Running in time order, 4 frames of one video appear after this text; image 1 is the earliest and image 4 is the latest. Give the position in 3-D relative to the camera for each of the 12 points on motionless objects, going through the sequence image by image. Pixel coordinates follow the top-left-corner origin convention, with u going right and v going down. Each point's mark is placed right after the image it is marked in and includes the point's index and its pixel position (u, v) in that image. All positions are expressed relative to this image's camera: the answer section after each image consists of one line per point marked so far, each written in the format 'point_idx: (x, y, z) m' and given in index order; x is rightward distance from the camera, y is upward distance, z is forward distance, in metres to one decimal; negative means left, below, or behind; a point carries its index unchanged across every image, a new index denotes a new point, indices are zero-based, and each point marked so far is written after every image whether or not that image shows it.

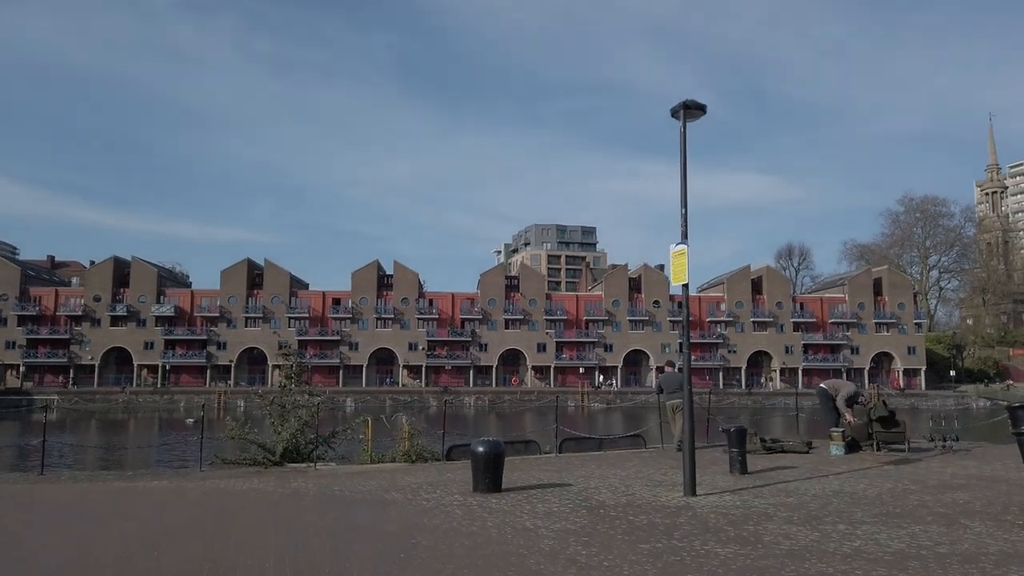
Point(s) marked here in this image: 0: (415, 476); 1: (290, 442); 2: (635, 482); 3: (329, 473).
0: (-1.6, -3.2, +12.4) m
1: (-4.6, -3.2, +15.2) m
2: (+1.9, -2.9, +11.2) m
3: (-3.3, -3.4, +13.5) m
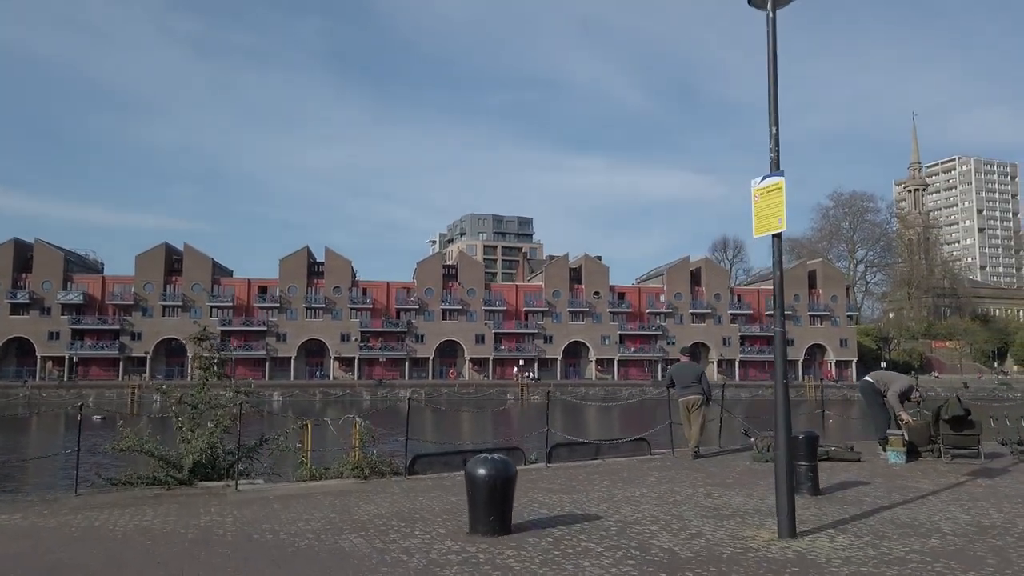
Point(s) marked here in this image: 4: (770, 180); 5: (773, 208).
0: (-1.7, -2.7, +9.2) m
1: (-4.9, -2.6, +11.7) m
2: (+1.9, -2.5, +8.3) m
3: (-3.5, -2.9, +10.1) m
4: (+2.4, +1.0, +7.0) m
5: (+2.5, +0.7, +7.0) m
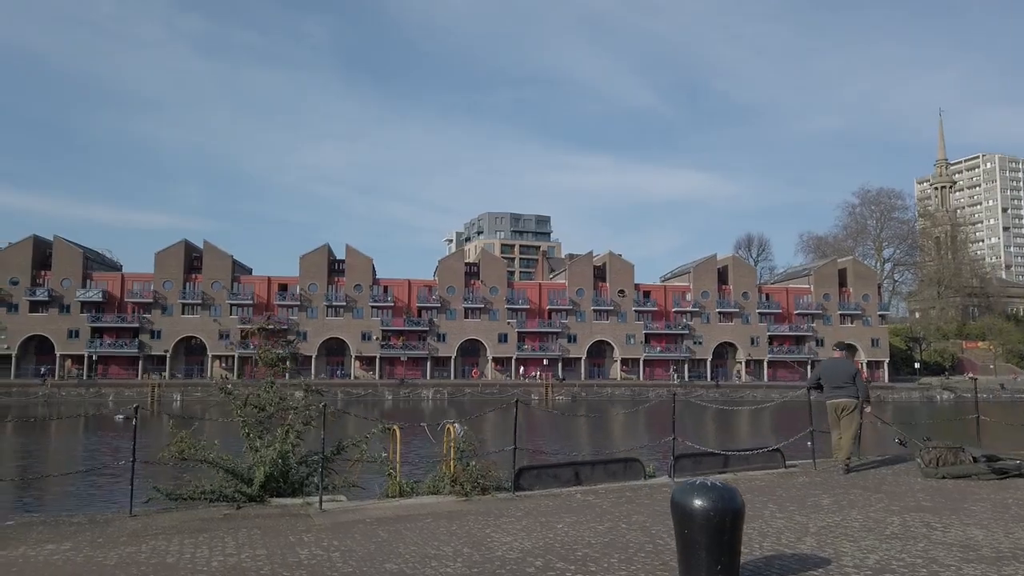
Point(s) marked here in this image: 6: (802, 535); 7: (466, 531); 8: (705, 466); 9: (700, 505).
0: (0.0, -2.4, +7.3) m
1: (-3.2, -2.4, +9.9) m
2: (+3.5, -2.2, +6.4) m
3: (-1.8, -2.6, +8.3) m
4: (+4.1, +1.3, +5.1) m
5: (+4.1, +1.0, +5.1) m
6: (+2.8, -2.3, +7.1) m
7: (-0.5, -2.5, +7.7) m
8: (+2.9, -2.7, +11.1) m
9: (+1.4, -1.5, +5.2) m
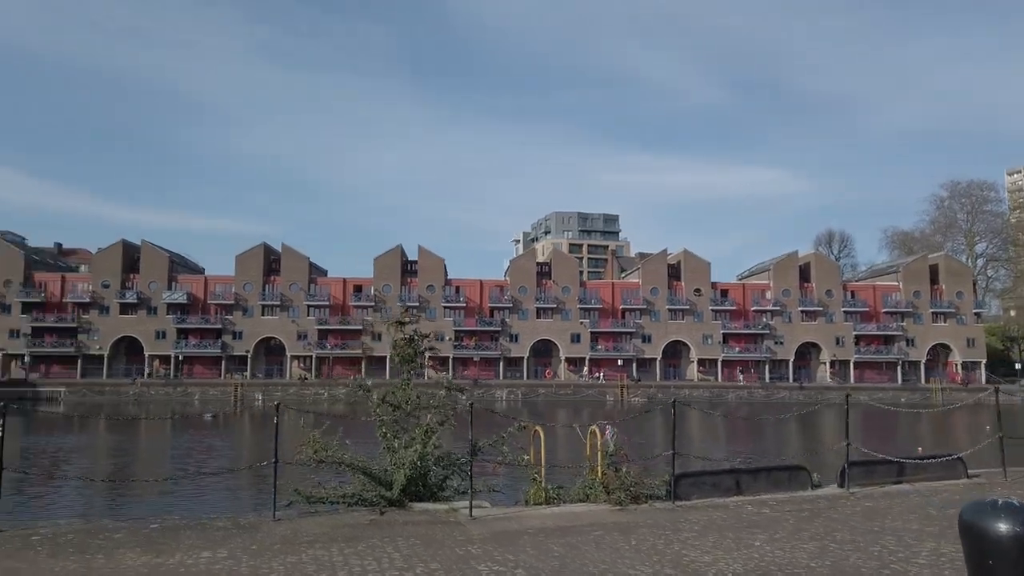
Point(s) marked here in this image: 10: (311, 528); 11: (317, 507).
0: (+1.7, -2.3, +6.4) m
1: (-1.2, -2.3, +9.3) m
2: (+5.2, -2.1, +5.2) m
3: (0.0, -2.5, +7.5) m
4: (+5.6, +1.4, +3.9) m
5: (+5.6, +1.1, +3.8) m
6: (+4.5, -2.2, +6.0) m
7: (+1.3, -2.4, +6.9) m
8: (+4.9, -2.5, +9.9) m
9: (+2.9, -1.4, +4.3) m
10: (-2.1, -2.5, +7.9) m
11: (-2.4, -2.7, +9.3) m
